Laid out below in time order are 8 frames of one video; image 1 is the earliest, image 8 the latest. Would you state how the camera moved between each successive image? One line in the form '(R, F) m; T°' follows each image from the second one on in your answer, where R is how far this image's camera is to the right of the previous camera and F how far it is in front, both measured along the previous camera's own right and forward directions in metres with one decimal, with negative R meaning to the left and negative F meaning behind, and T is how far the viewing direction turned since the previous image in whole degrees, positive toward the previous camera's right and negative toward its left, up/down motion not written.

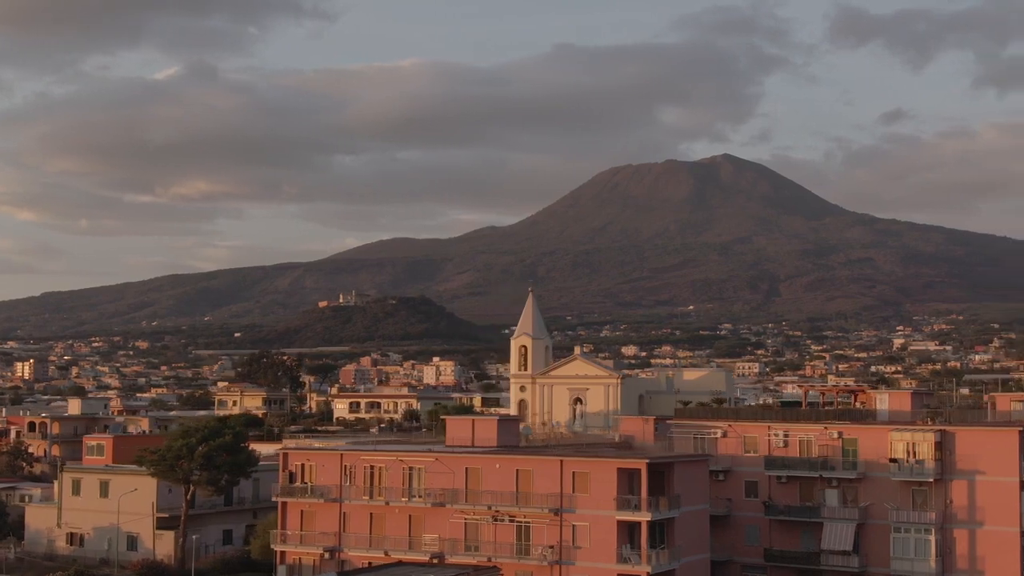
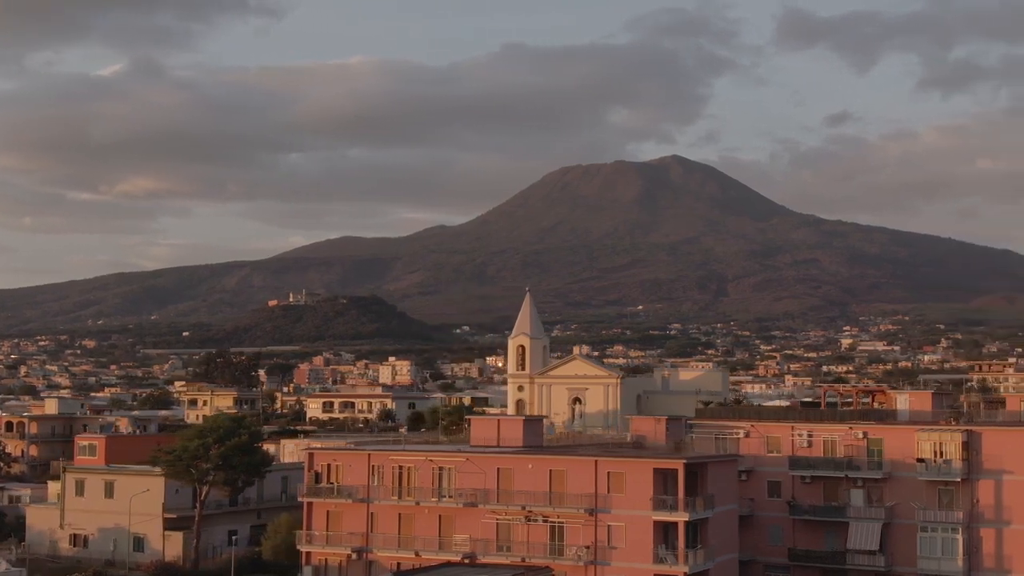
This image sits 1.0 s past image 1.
(-2.6, +0.1) m; +2°
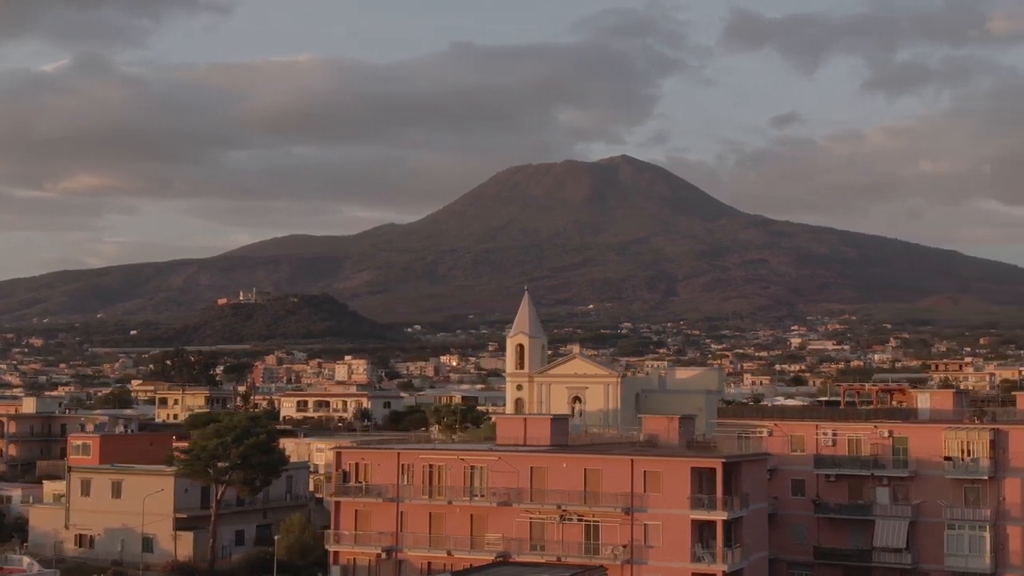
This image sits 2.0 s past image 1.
(-2.6, +0.1) m; +2°
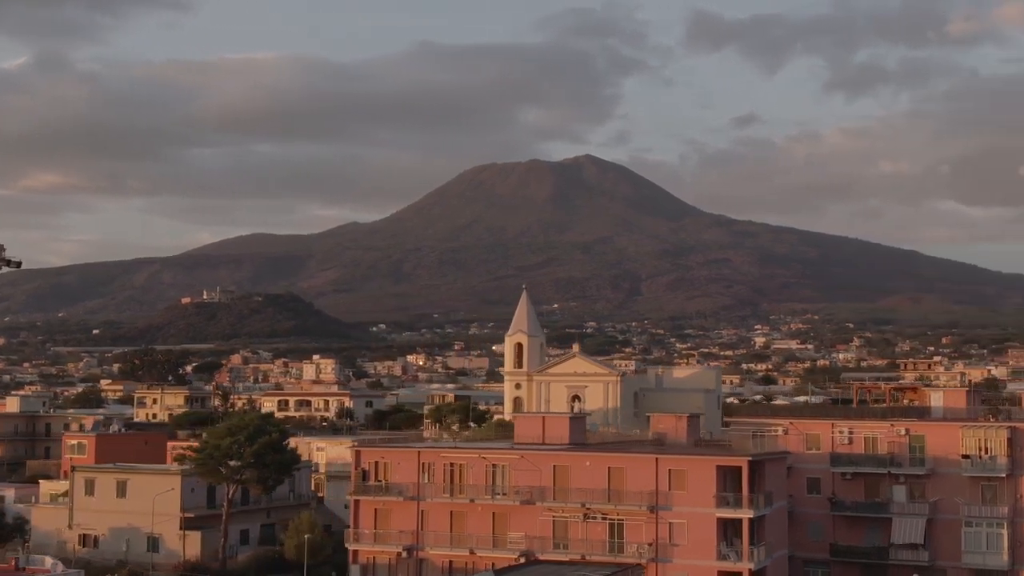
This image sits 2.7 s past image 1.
(-1.8, +0.1) m; +1°
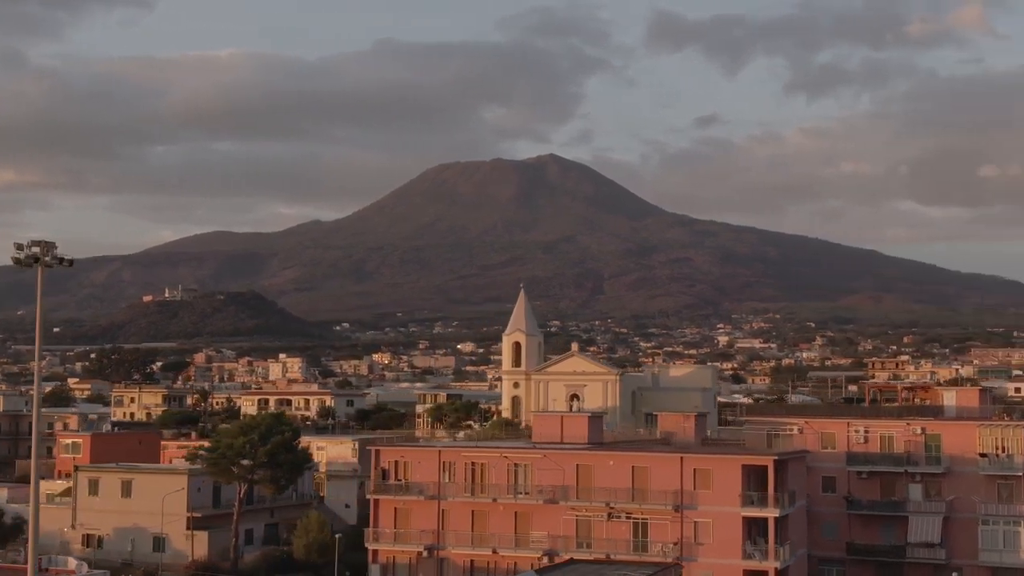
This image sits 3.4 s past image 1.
(-1.9, +0.1) m; +1°
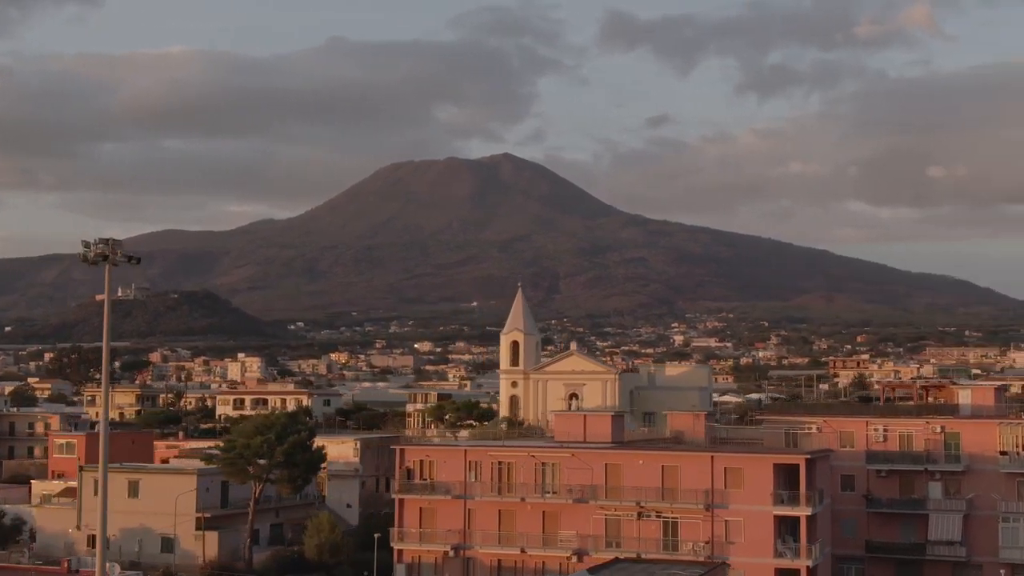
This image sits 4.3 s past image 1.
(-2.3, +0.1) m; +2°
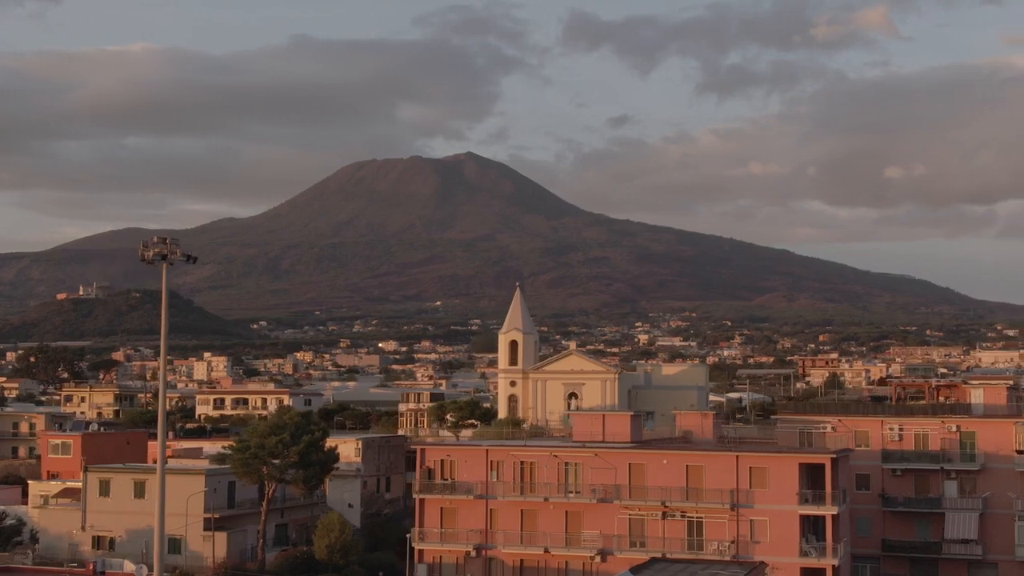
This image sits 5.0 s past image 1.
(-1.9, +0.1) m; +1°
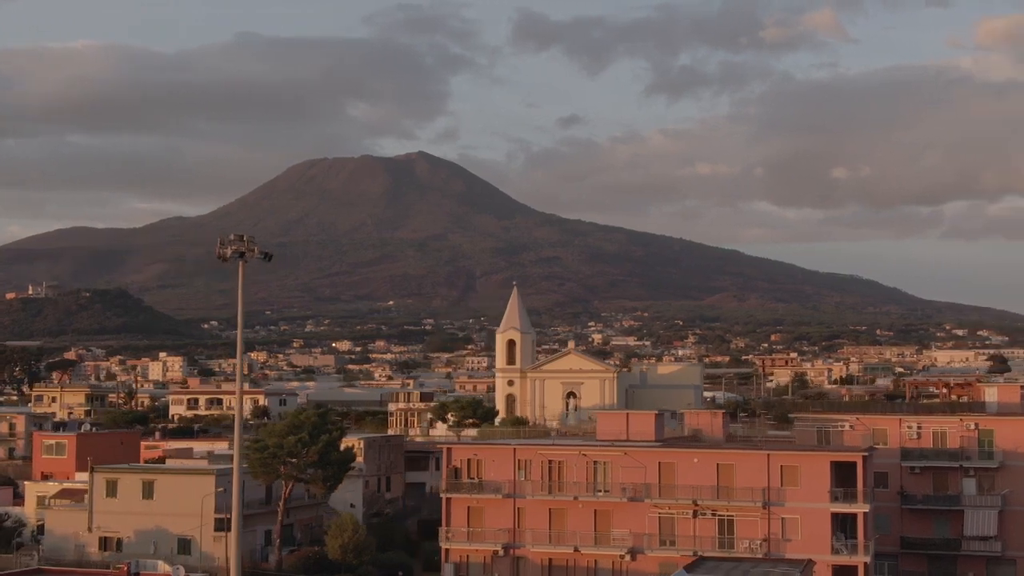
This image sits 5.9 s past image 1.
(-2.4, +0.1) m; +2°
